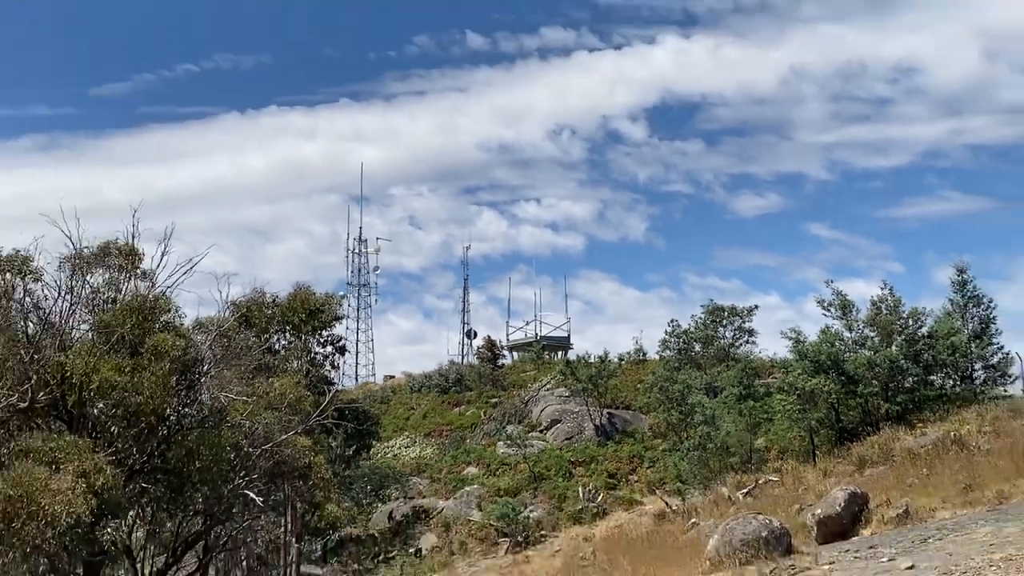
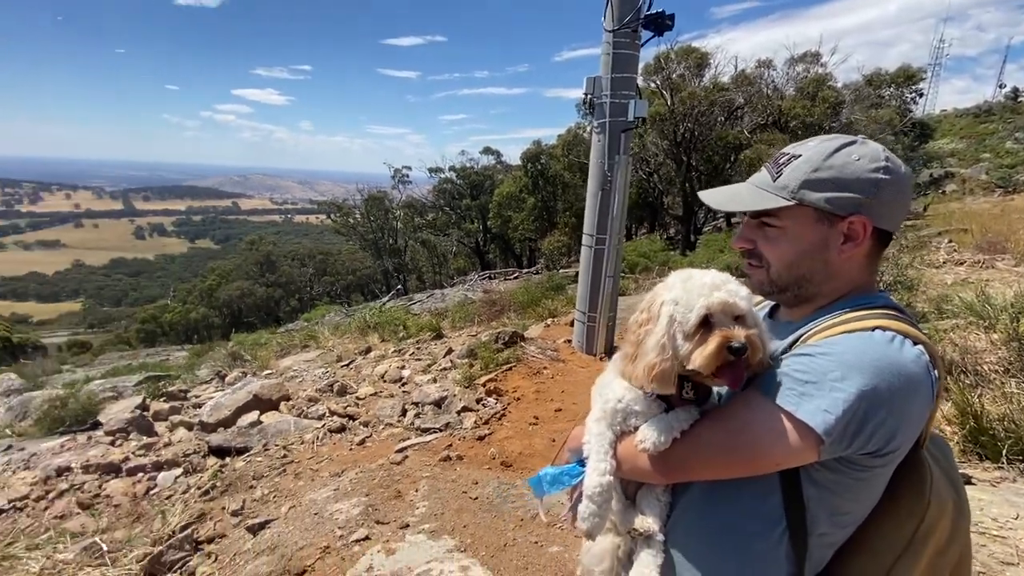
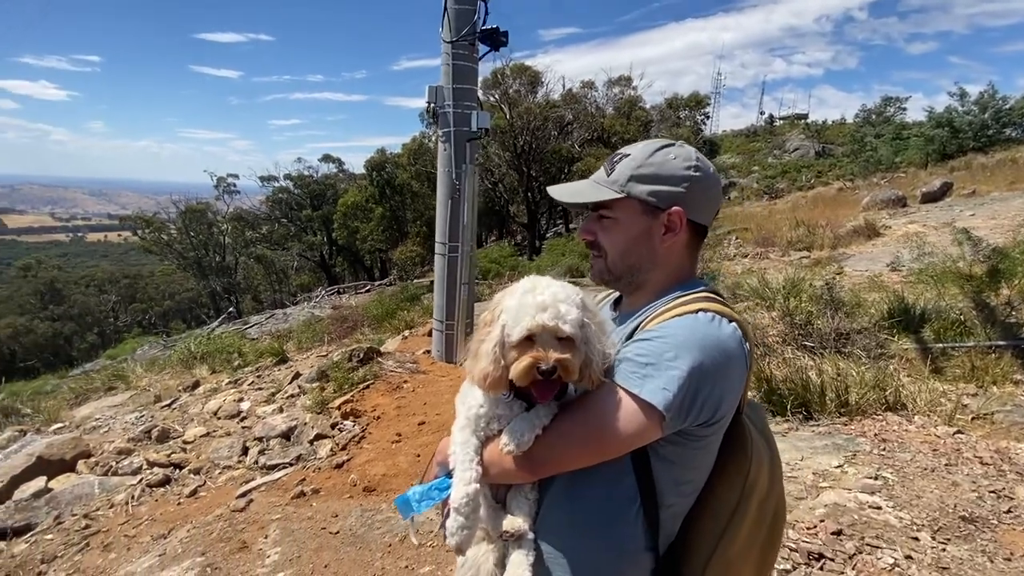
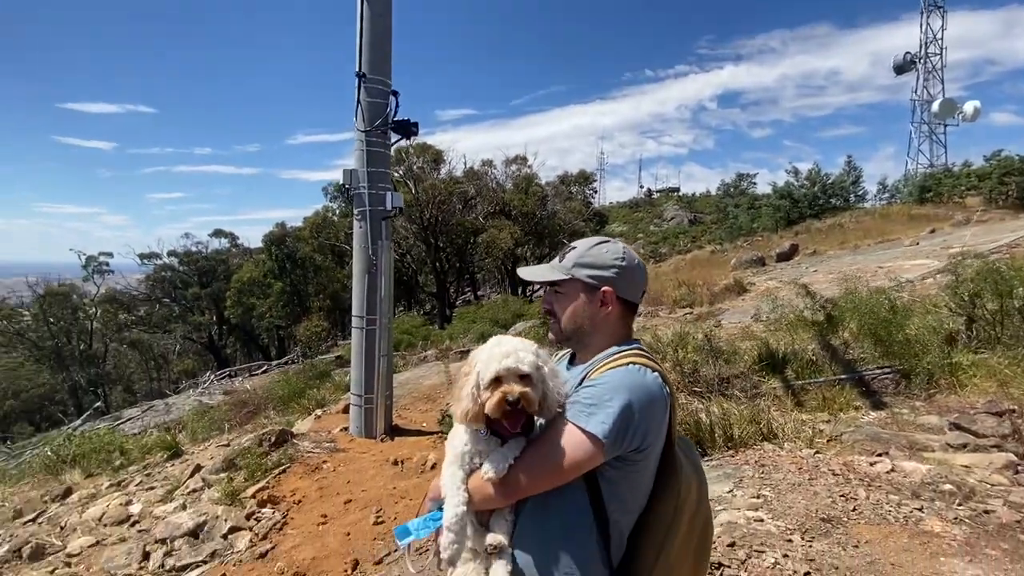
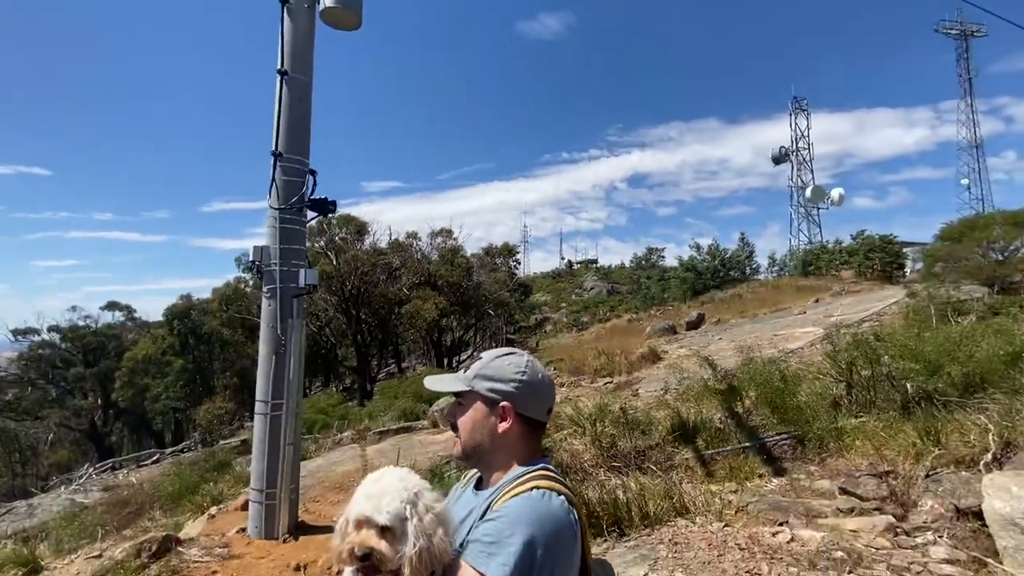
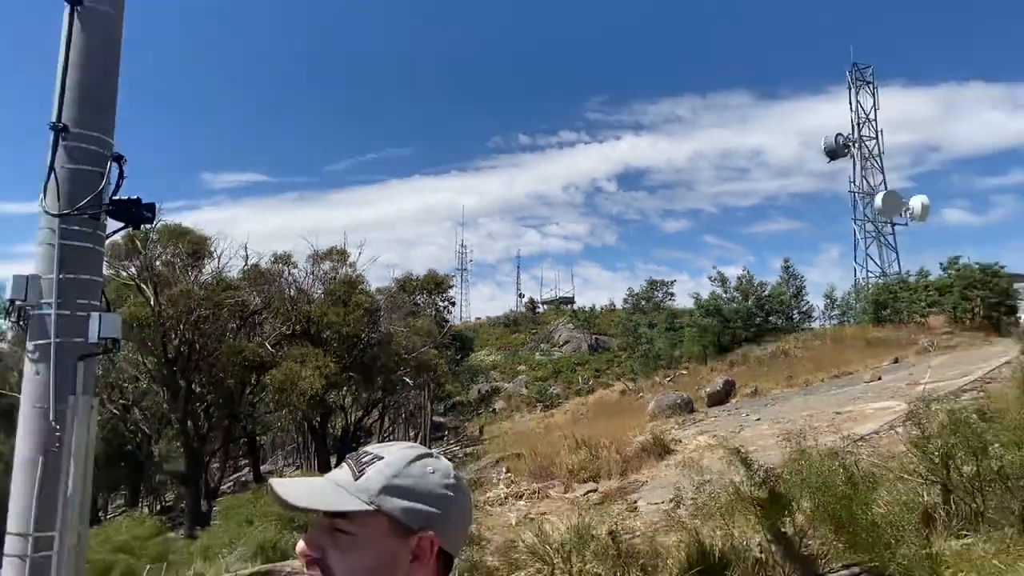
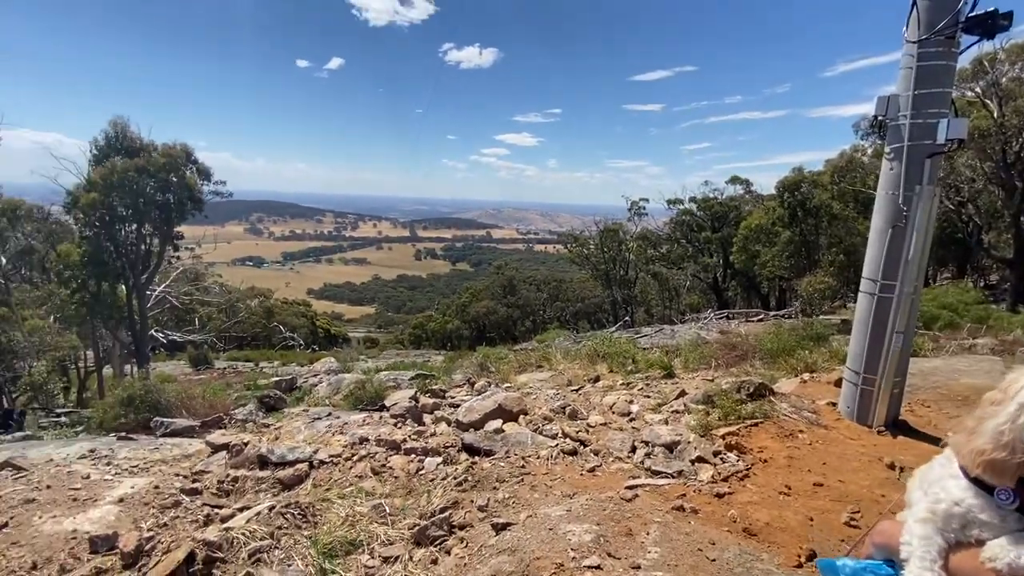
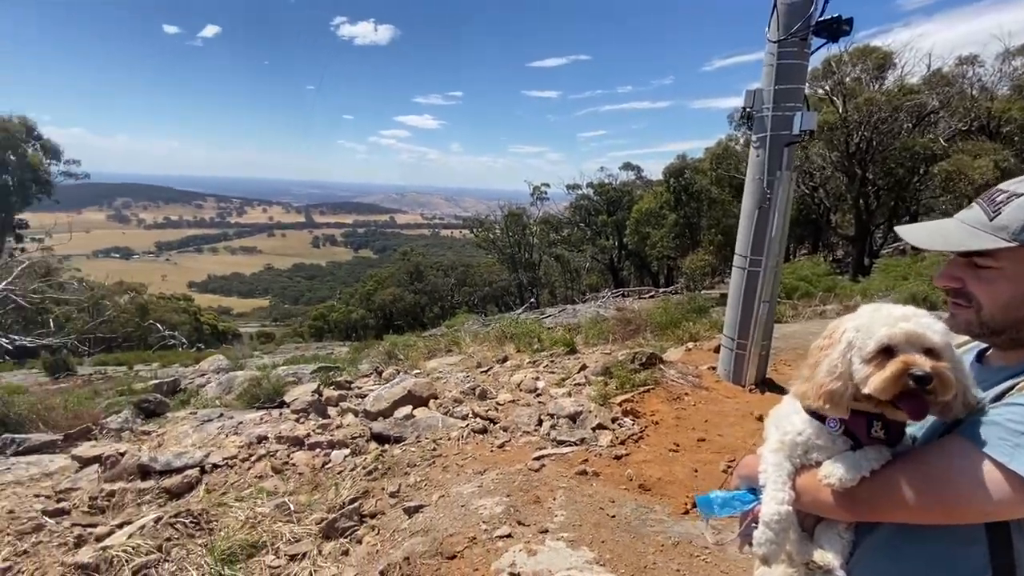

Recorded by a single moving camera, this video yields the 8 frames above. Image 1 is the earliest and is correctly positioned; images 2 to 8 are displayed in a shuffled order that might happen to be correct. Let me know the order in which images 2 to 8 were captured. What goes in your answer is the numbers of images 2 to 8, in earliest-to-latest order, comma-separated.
6, 5, 4, 3, 2, 8, 7
